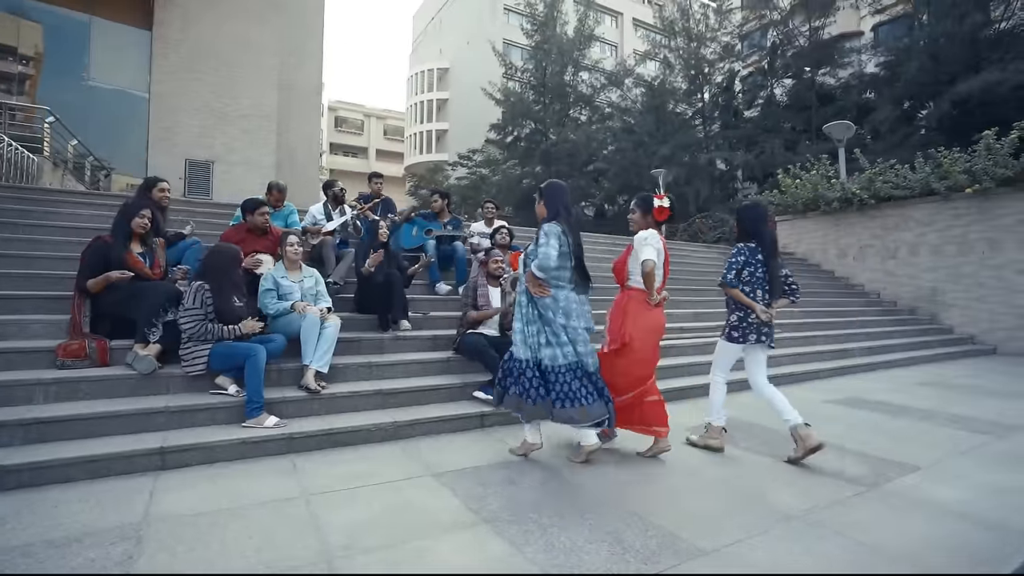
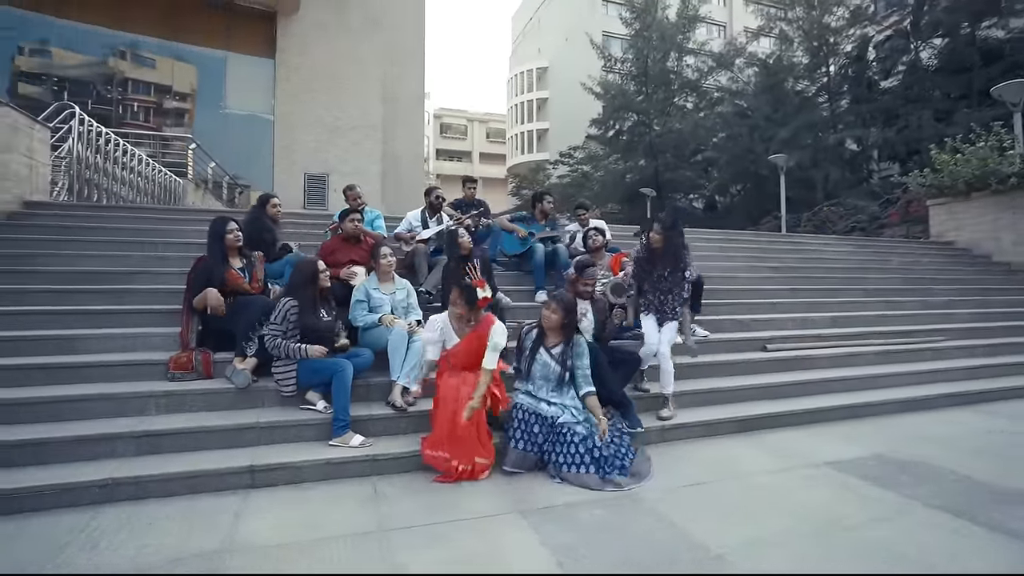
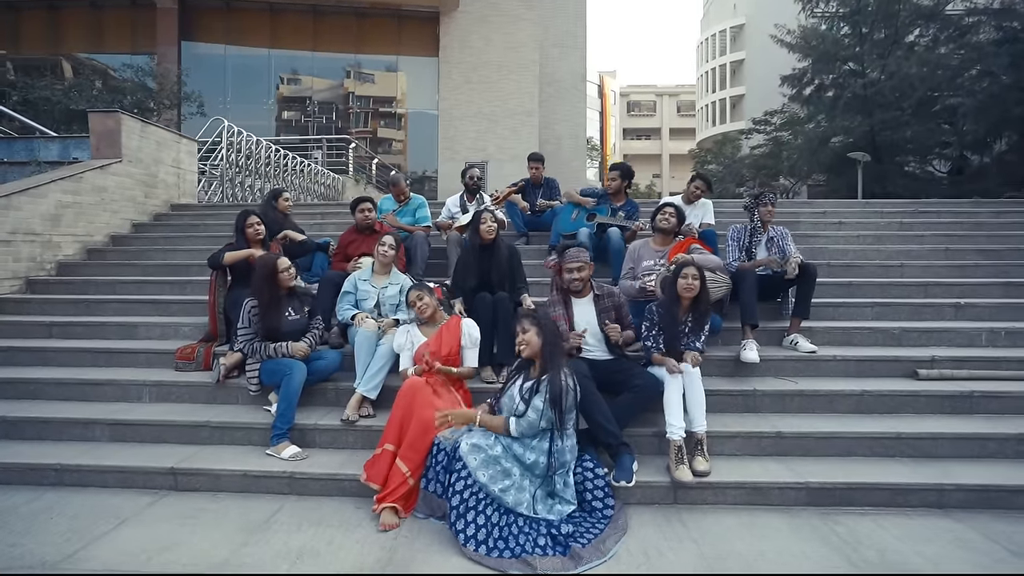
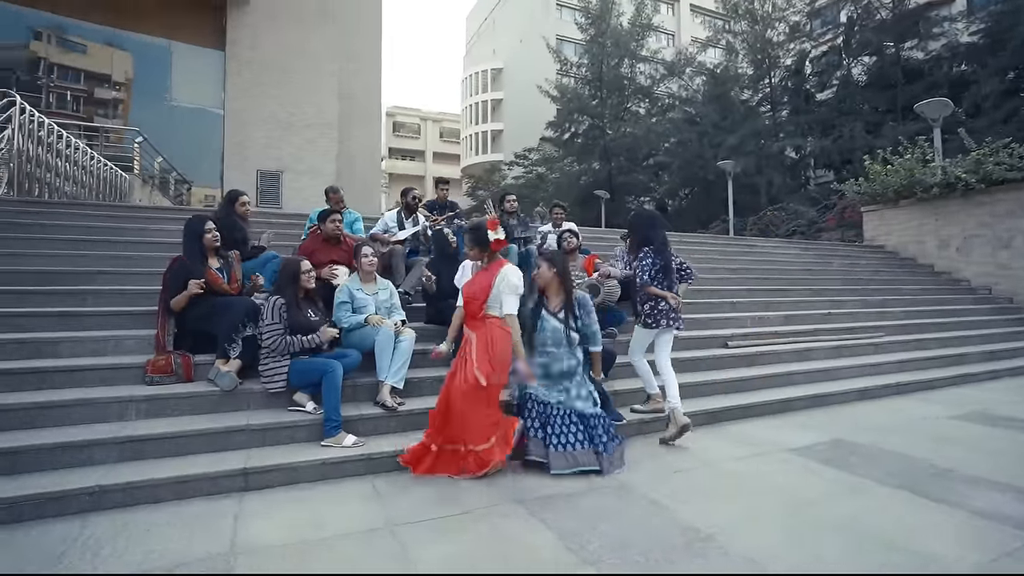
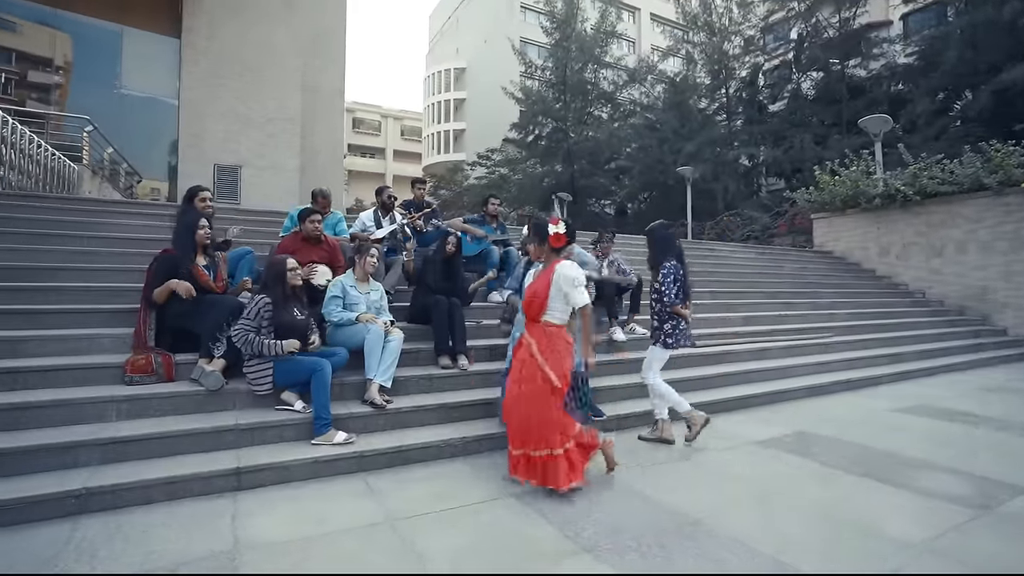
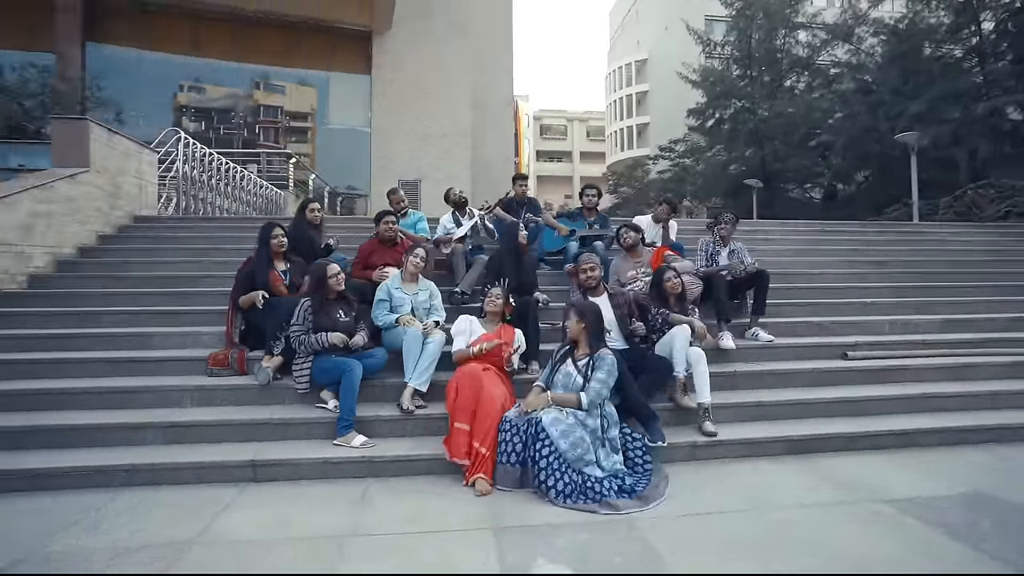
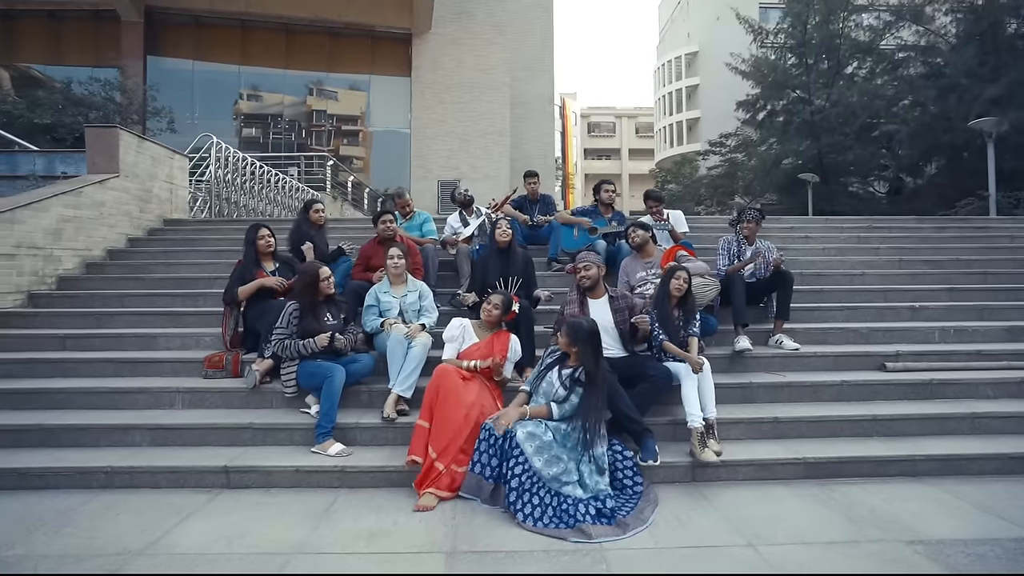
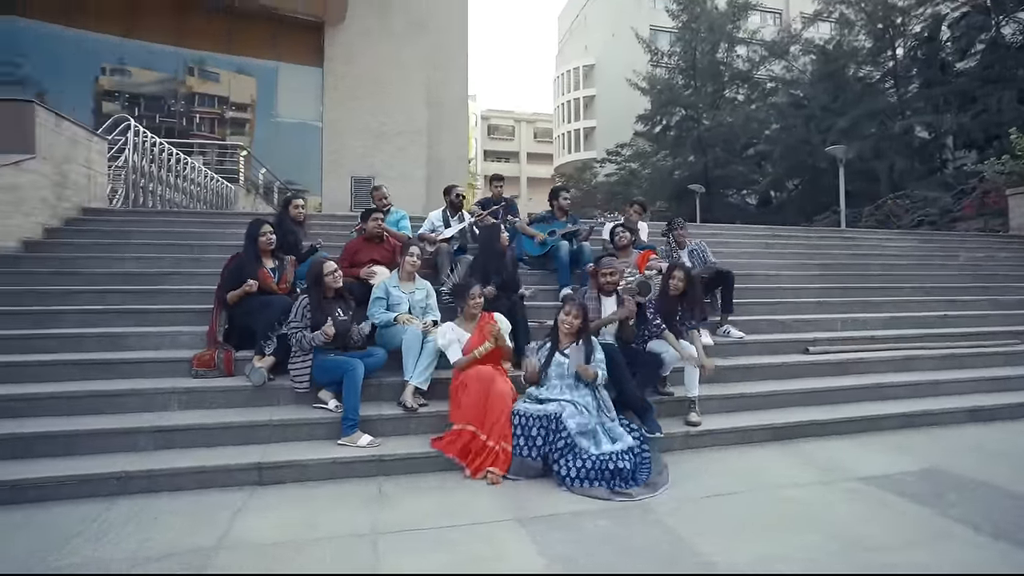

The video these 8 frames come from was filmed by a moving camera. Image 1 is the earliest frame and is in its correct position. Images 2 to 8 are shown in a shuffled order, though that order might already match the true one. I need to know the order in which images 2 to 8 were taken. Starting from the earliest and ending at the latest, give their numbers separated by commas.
5, 4, 2, 8, 6, 7, 3
